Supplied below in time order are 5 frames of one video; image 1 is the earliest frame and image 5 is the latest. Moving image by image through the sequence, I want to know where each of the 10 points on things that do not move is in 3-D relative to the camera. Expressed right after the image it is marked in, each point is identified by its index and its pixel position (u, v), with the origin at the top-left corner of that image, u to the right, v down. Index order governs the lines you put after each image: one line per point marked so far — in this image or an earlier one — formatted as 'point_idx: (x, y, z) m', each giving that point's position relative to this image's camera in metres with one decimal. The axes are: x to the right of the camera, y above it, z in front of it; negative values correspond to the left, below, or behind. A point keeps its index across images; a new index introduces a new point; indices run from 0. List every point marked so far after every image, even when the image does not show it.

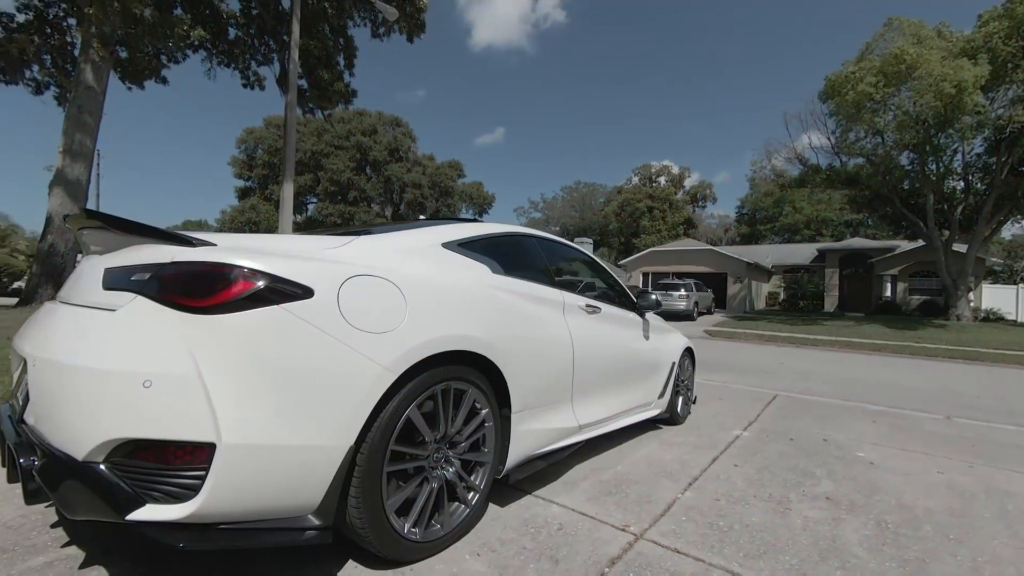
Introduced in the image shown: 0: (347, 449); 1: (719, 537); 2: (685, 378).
0: (-0.7, -0.7, +1.8) m
1: (+1.2, -1.5, +2.6) m
2: (+2.2, -1.2, +5.5) m
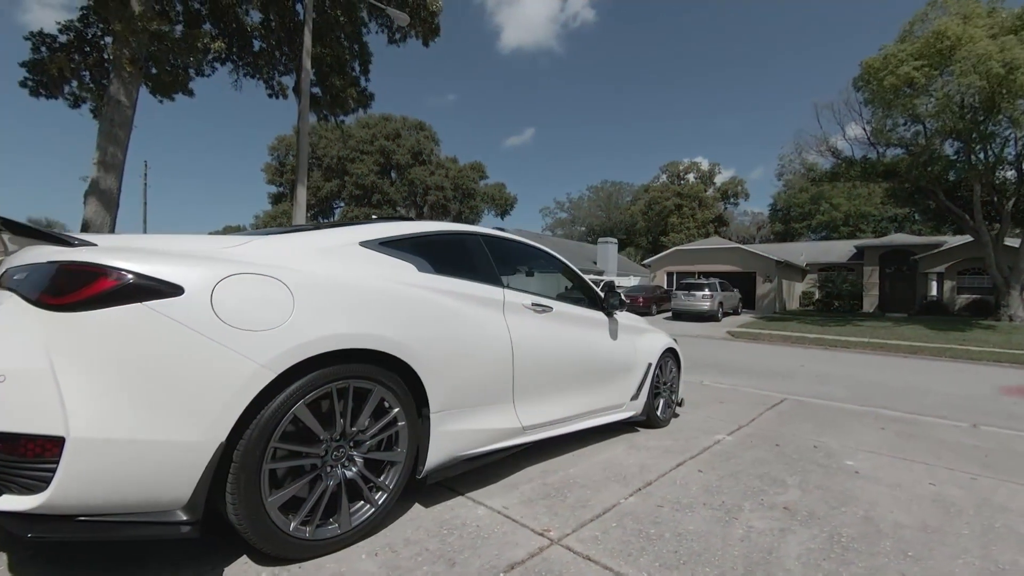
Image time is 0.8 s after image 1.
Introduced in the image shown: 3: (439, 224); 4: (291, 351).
0: (-1.2, -0.7, +1.8) m
1: (+0.7, -1.5, +2.4) m
2: (+1.9, -1.1, +5.3) m
3: (-0.6, +0.5, +3.2) m
4: (-1.0, -0.3, +2.0) m
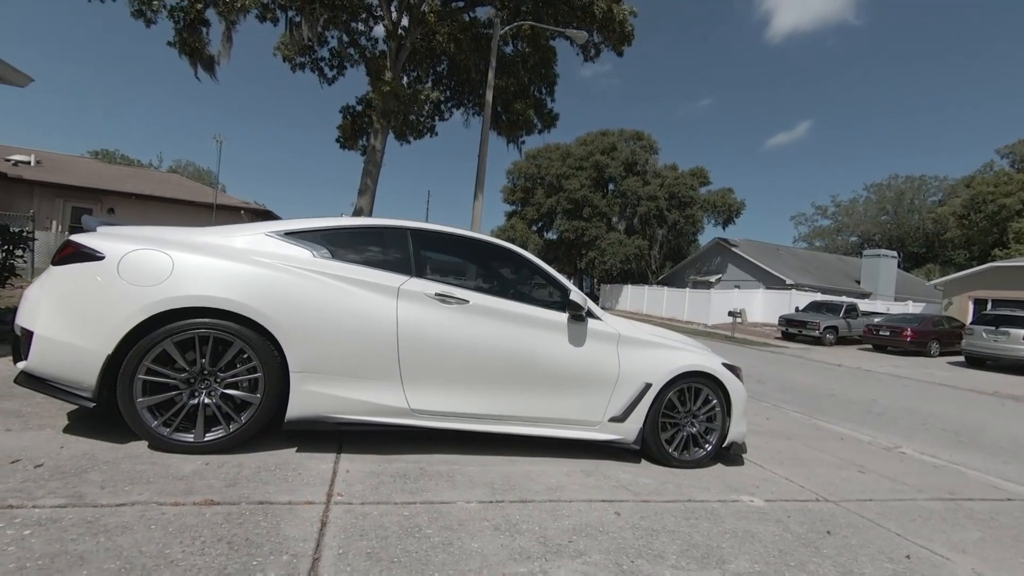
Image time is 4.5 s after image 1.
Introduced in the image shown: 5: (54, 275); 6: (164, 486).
0: (-2.7, -0.4, +2.8) m
1: (-0.7, -1.4, +2.4) m
2: (+1.8, -1.2, +4.3) m
3: (-1.3, +0.6, +3.7) m
4: (-2.4, -0.1, +2.9) m
5: (-3.1, +0.1, +2.9) m
6: (-2.1, -1.2, +2.5) m
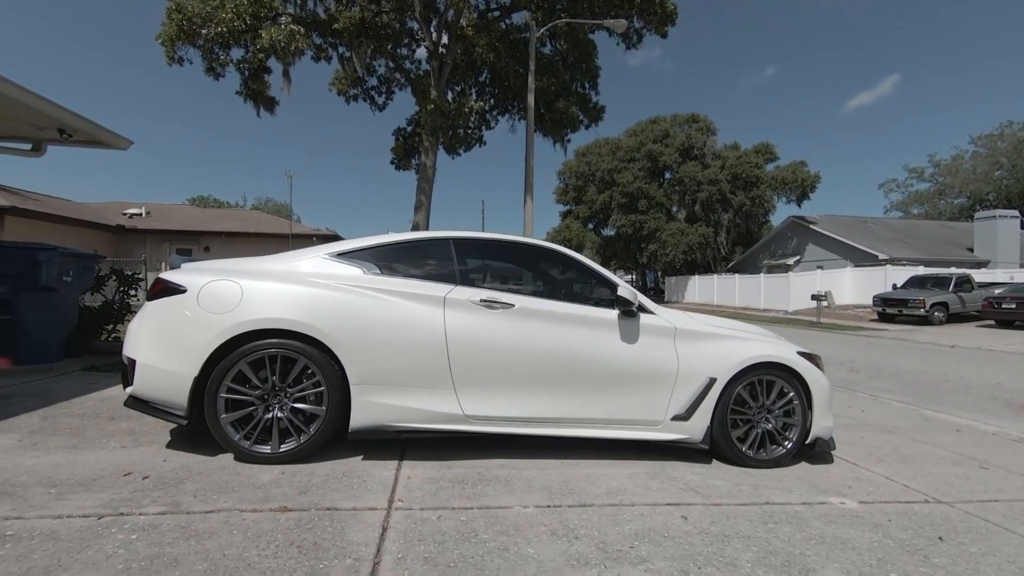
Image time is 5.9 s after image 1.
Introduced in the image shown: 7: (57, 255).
0: (-2.3, -0.7, +3.1) m
1: (-0.4, -1.4, +2.4) m
2: (+2.3, -1.1, +4.0) m
3: (-0.9, +0.5, +3.9) m
4: (-2.1, -0.3, +3.2) m
5: (-2.8, -0.2, +3.3) m
6: (-1.7, -1.3, +2.7) m
7: (-6.3, +0.5, +5.9) m
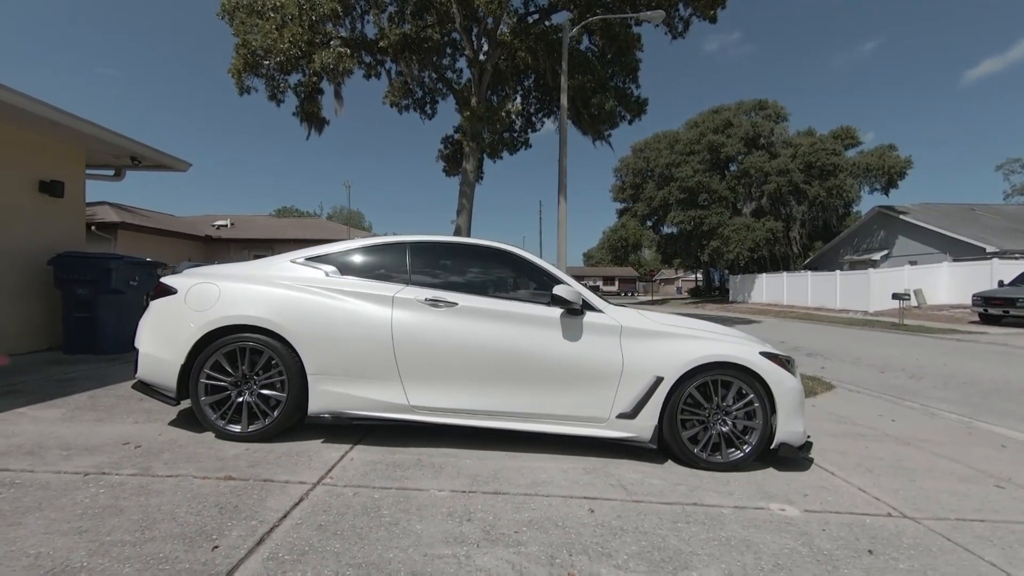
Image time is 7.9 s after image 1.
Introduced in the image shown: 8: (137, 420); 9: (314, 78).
0: (-2.9, -0.7, +3.7) m
1: (-1.0, -1.4, +2.7) m
2: (+1.9, -1.1, +3.9) m
3: (-1.4, +0.5, +4.2) m
4: (-2.6, -0.3, +3.7) m
5: (-3.3, -0.2, +3.9) m
6: (-2.3, -1.3, +3.2) m
7: (-6.5, +0.4, +7.1) m
8: (-3.6, -1.3, +4.1) m
9: (-7.0, +7.4, +14.9) m
